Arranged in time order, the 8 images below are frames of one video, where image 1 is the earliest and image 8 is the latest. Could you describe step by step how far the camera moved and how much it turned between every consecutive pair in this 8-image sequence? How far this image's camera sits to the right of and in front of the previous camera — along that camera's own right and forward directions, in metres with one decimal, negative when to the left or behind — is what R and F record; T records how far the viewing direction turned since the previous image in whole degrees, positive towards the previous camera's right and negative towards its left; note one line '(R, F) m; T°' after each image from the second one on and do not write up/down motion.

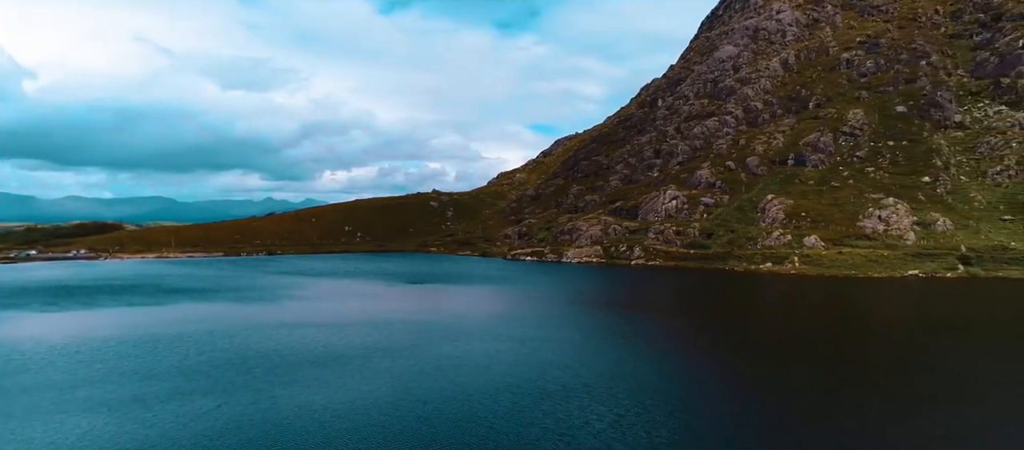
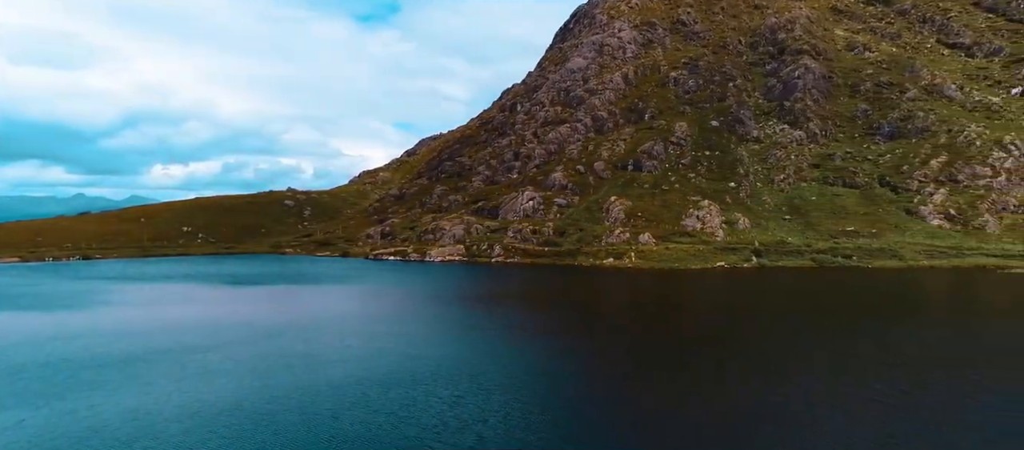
(+2.4, -11.0) m; +13°
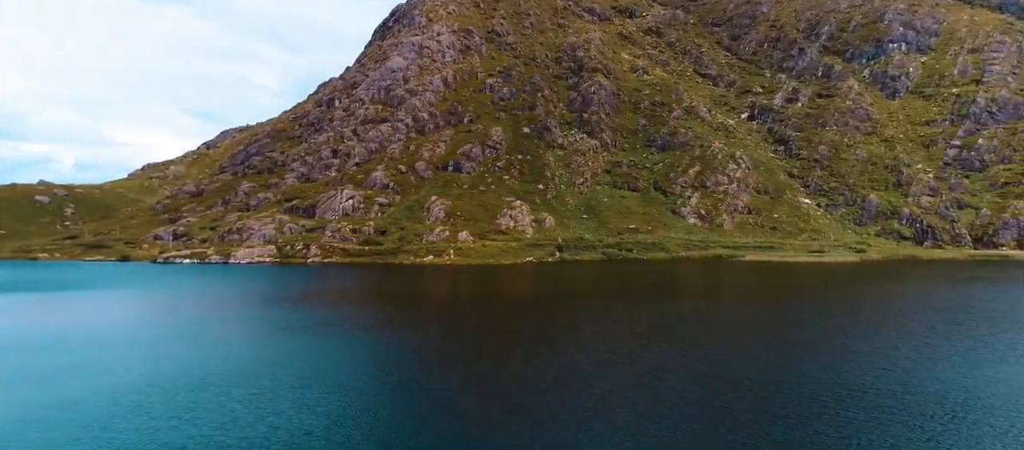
(+0.8, -8.2) m; +16°
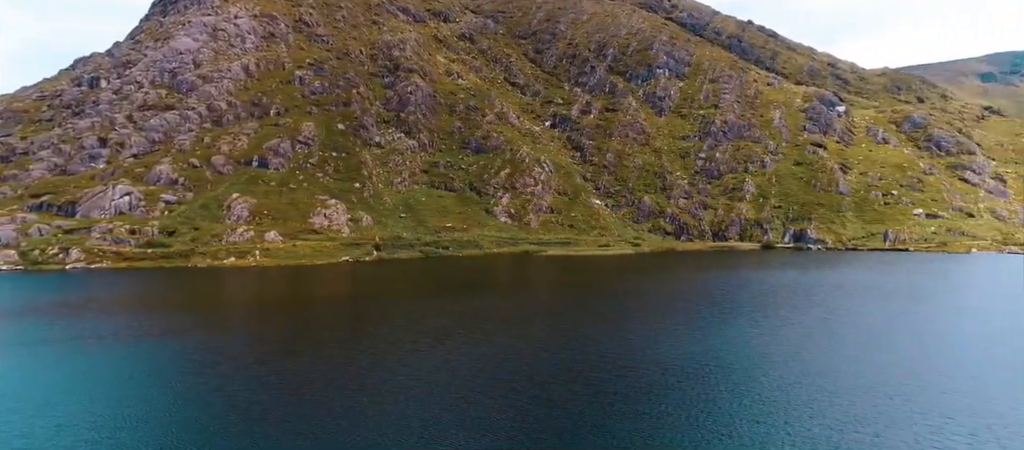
(-0.1, -4.6) m; +17°
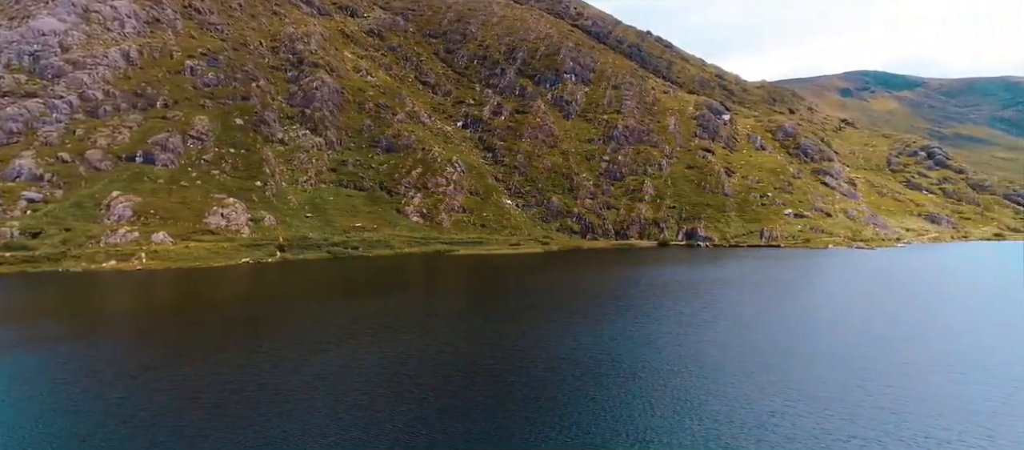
(-0.2, -1.9) m; +8°
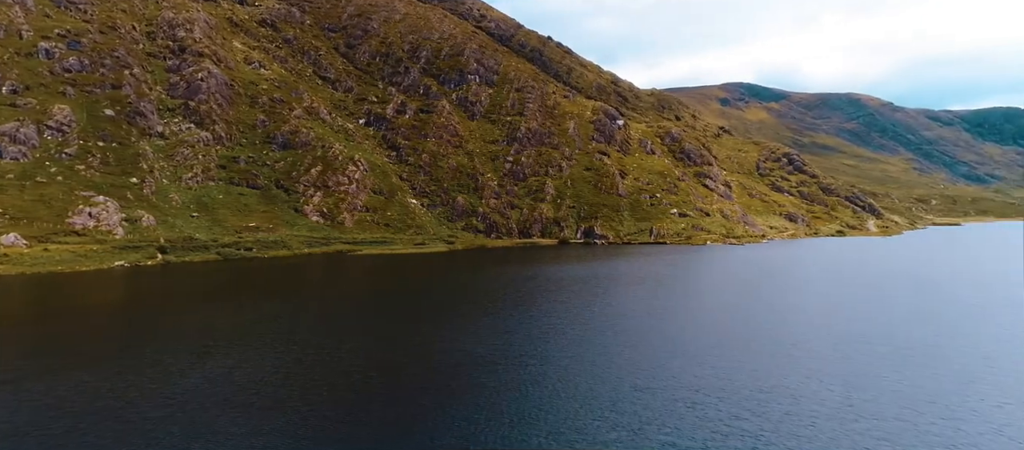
(-0.5, -1.8) m; +9°
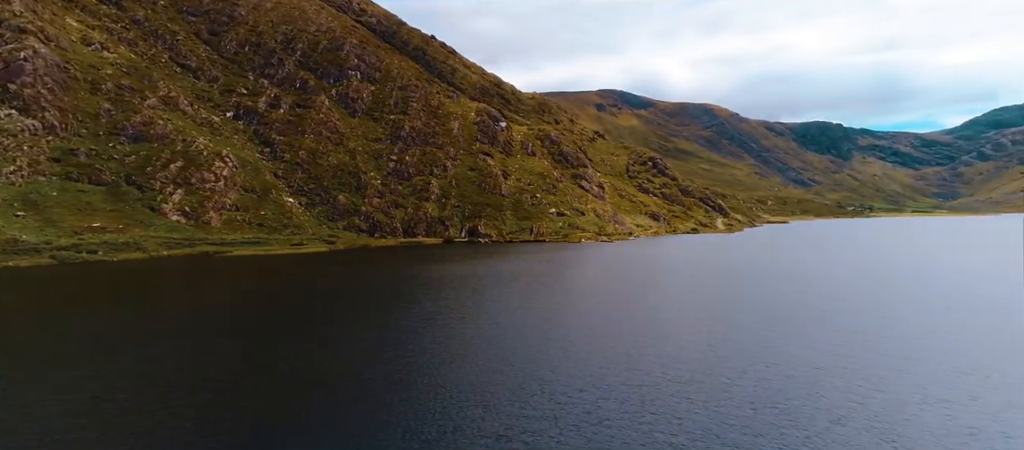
(-1.4, -1.0) m; +11°
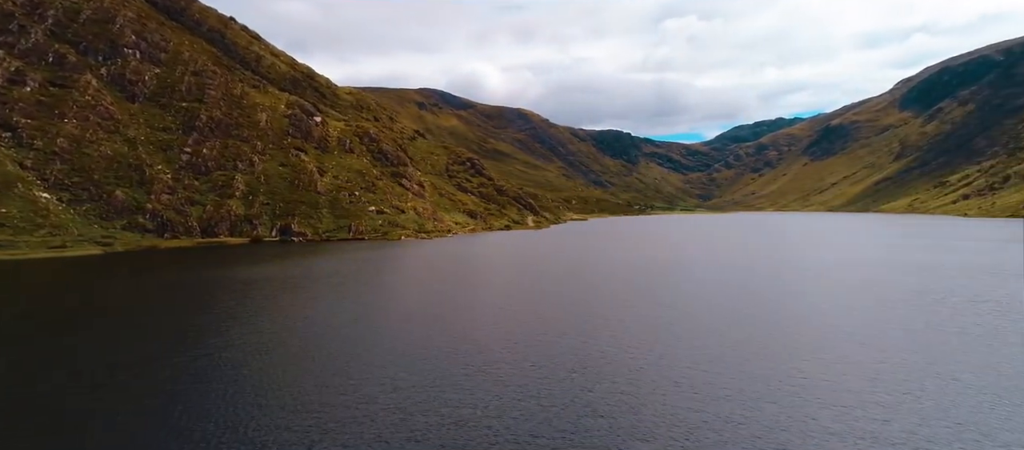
(-0.5, +1.2) m; +17°
